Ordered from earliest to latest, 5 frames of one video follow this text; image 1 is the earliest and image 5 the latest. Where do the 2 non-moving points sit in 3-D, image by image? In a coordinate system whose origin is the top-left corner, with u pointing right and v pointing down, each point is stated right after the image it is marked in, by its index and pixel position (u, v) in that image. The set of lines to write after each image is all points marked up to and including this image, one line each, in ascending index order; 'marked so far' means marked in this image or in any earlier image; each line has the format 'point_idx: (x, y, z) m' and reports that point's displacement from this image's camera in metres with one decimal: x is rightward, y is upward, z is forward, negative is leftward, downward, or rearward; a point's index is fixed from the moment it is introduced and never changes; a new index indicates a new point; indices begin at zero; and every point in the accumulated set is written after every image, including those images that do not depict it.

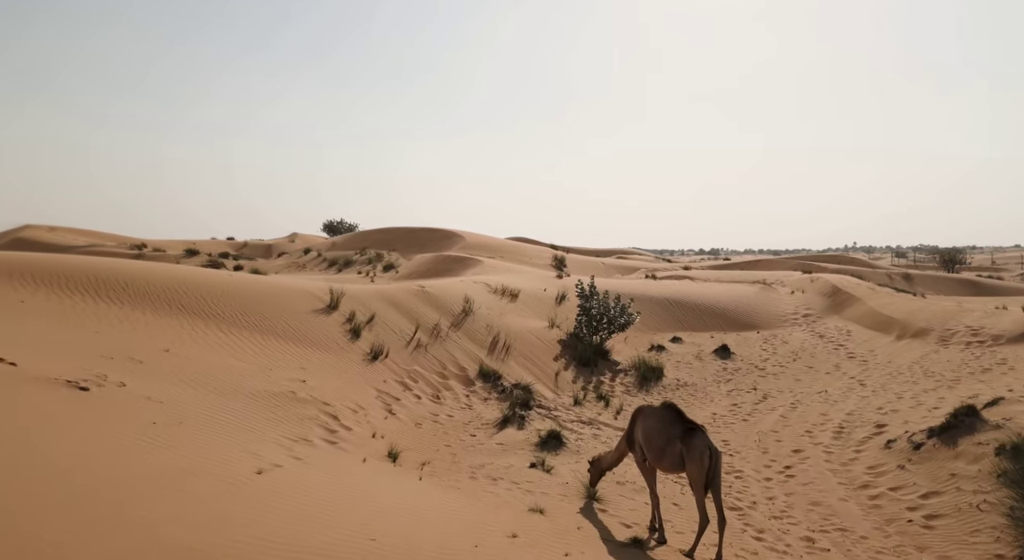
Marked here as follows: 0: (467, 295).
0: (-1.1, -0.4, +13.9) m
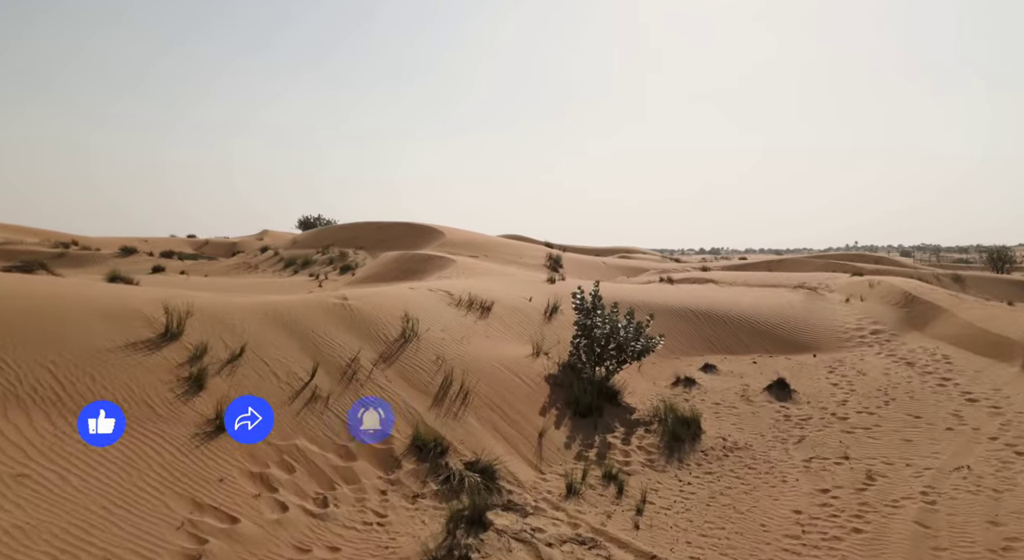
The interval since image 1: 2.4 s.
0: (-1.6, -0.5, +9.6) m
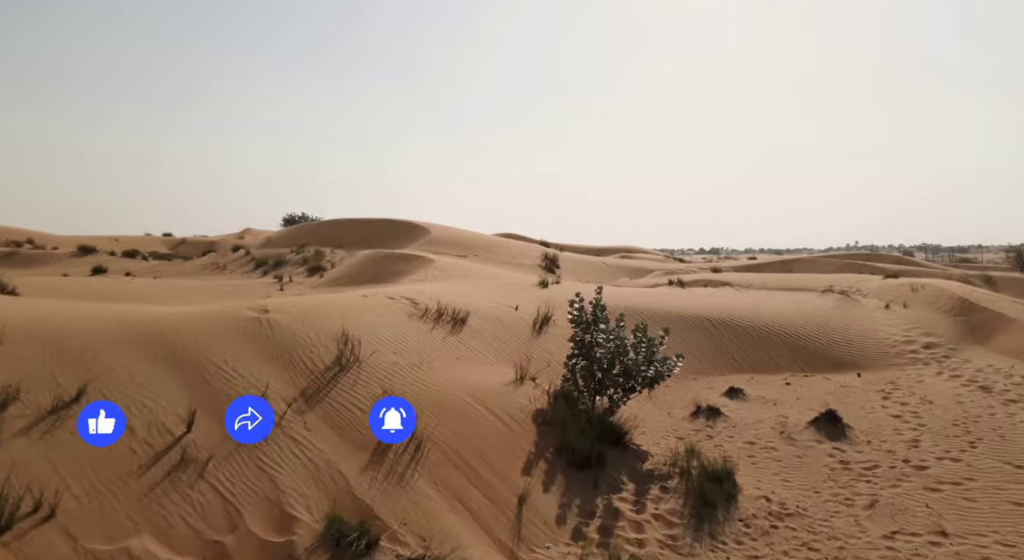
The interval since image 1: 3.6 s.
0: (-1.9, -0.6, +7.4) m
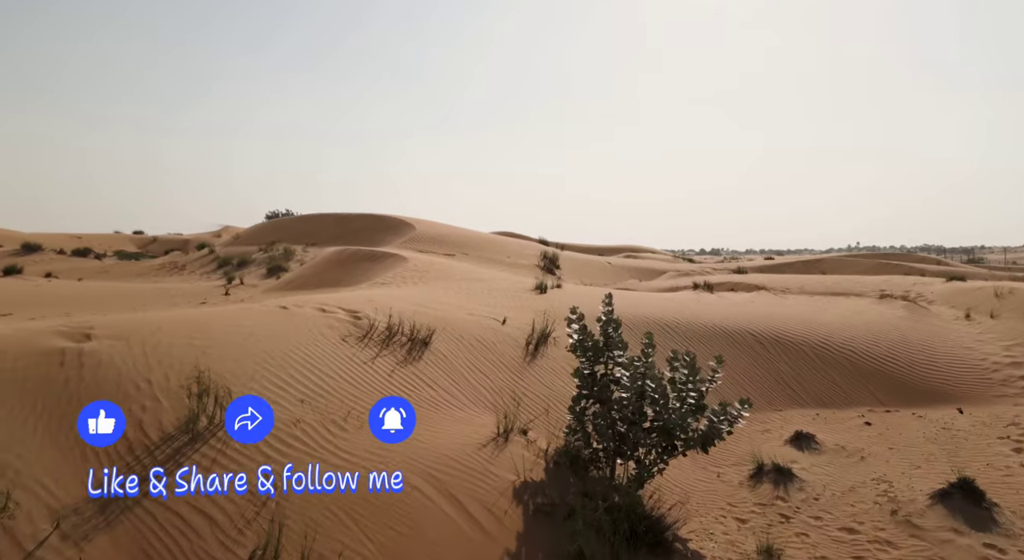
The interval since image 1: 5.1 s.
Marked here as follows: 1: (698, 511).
0: (-2.1, -0.7, +4.7) m
1: (+1.7, -2.1, +5.4) m
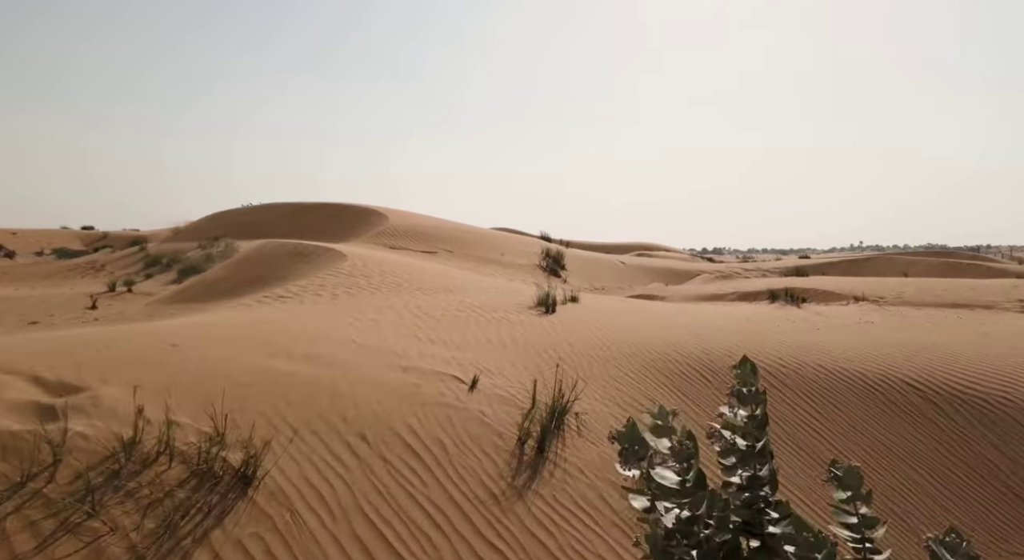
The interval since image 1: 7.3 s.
0: (-2.3, -0.8, +0.7) m
1: (+1.6, -2.2, +1.4) m
